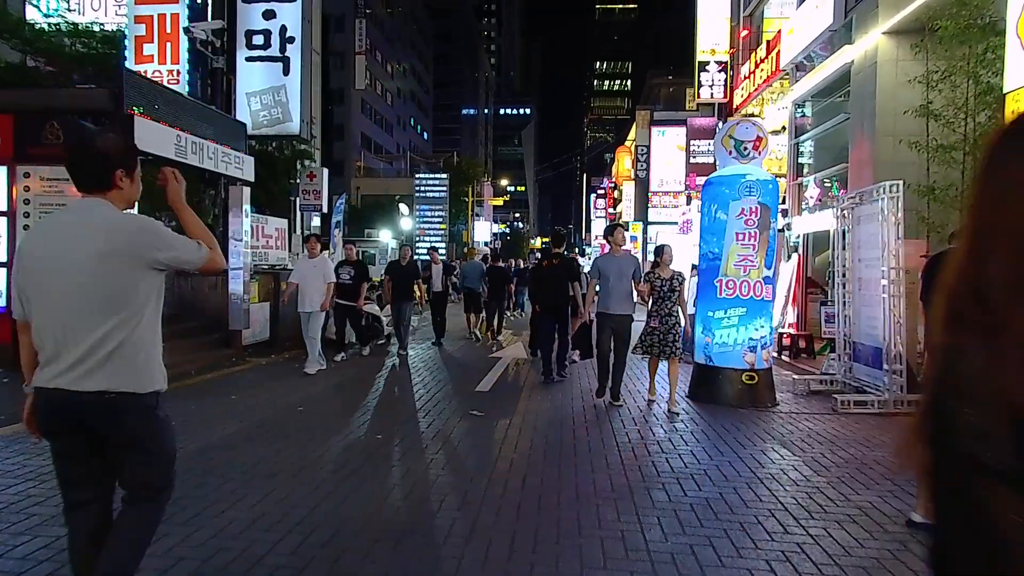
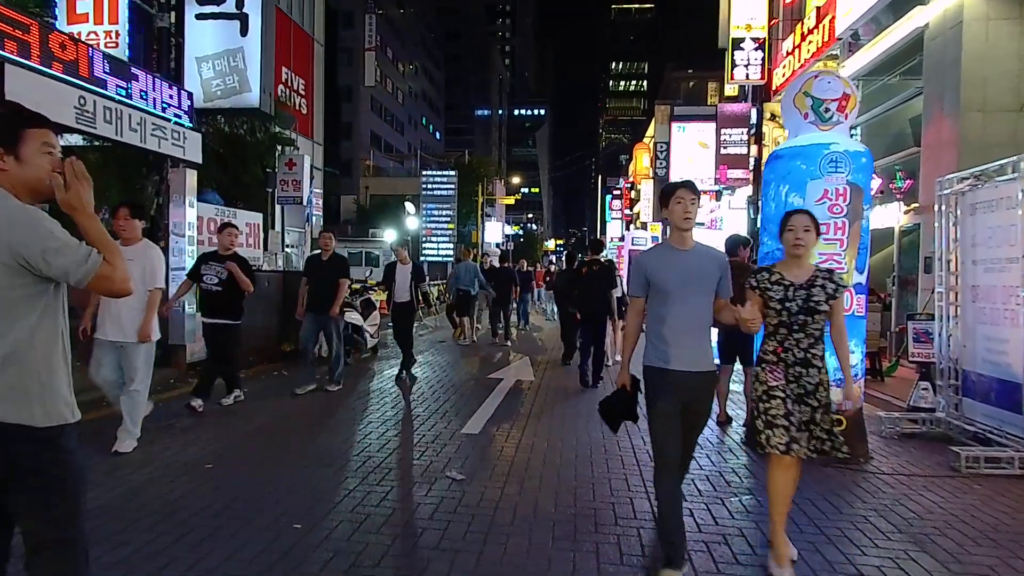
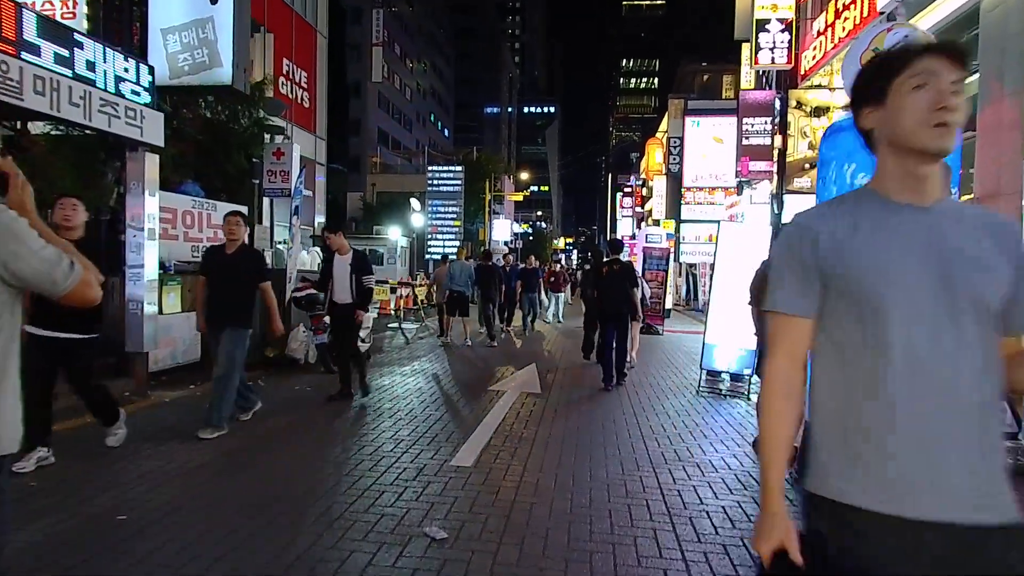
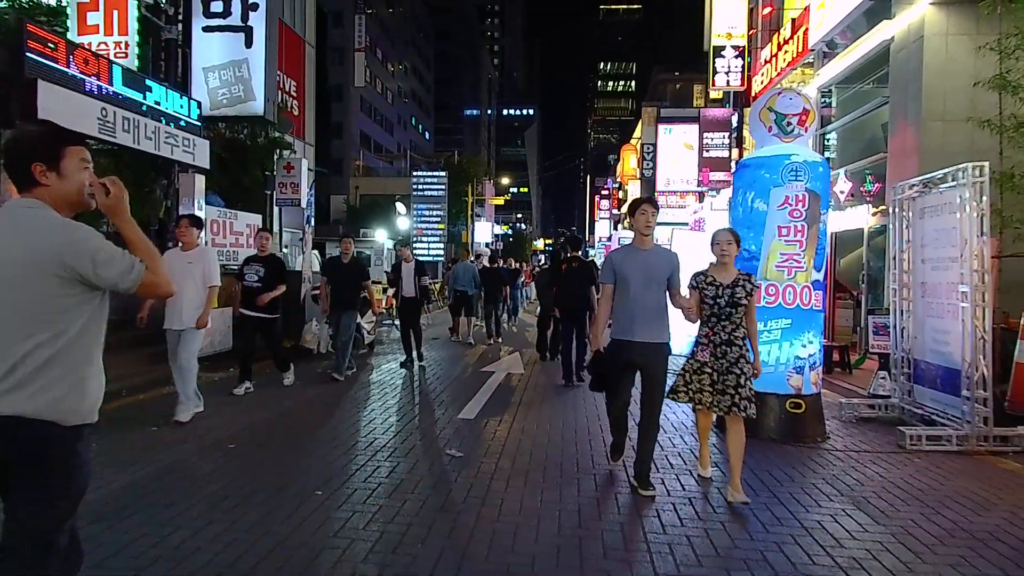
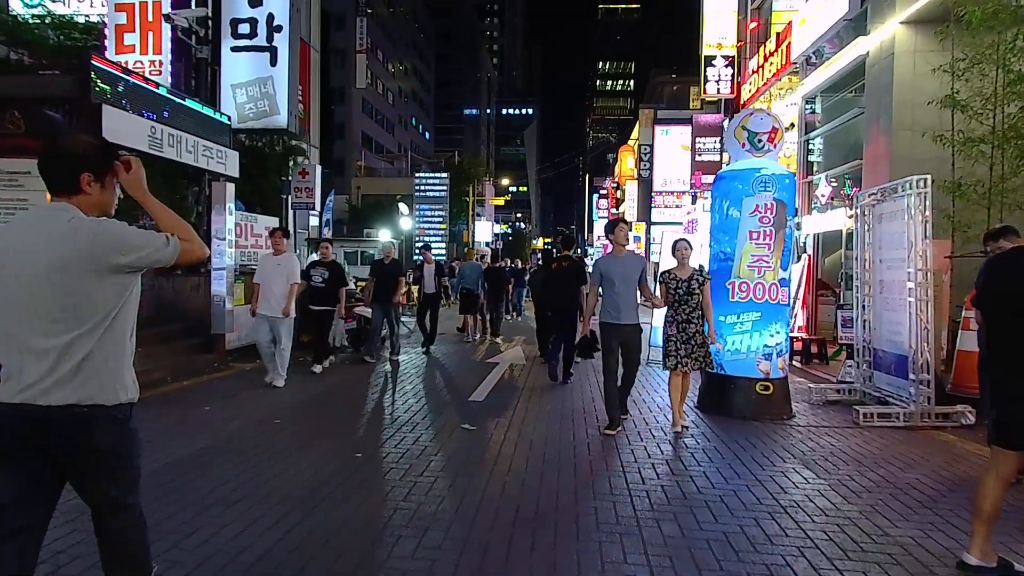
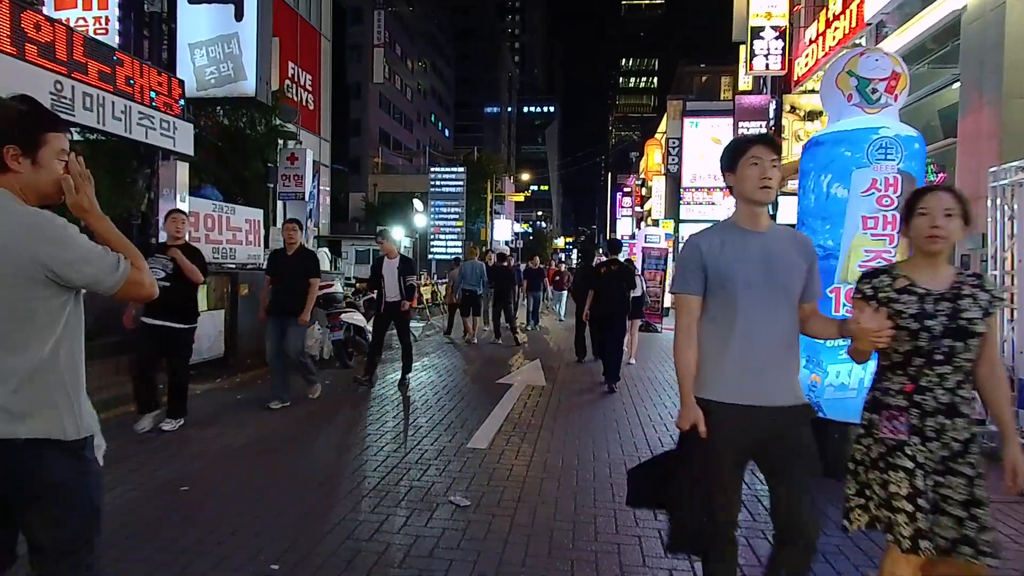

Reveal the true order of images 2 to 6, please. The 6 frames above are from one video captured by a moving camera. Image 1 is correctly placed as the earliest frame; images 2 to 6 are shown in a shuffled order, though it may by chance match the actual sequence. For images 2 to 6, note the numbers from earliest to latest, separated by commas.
5, 4, 2, 6, 3
